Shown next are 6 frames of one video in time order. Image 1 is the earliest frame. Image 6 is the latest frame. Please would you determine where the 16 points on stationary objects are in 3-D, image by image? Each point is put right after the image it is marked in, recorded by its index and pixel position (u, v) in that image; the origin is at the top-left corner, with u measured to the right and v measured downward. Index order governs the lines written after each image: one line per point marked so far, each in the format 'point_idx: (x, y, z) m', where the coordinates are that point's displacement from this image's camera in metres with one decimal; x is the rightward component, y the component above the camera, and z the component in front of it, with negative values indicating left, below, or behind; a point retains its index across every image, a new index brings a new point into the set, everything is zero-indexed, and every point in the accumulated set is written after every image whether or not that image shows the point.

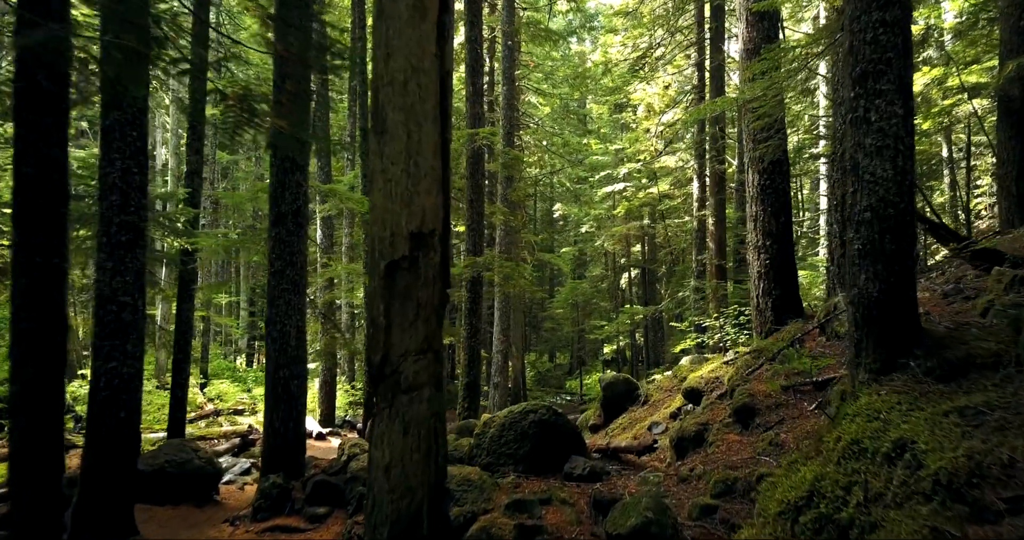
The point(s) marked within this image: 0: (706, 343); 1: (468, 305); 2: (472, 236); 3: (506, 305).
0: (+5.0, -1.9, +14.6) m
1: (-0.9, -0.7, +11.4) m
2: (-0.8, +0.7, +11.7) m
3: (-0.2, -1.1, +17.5) m
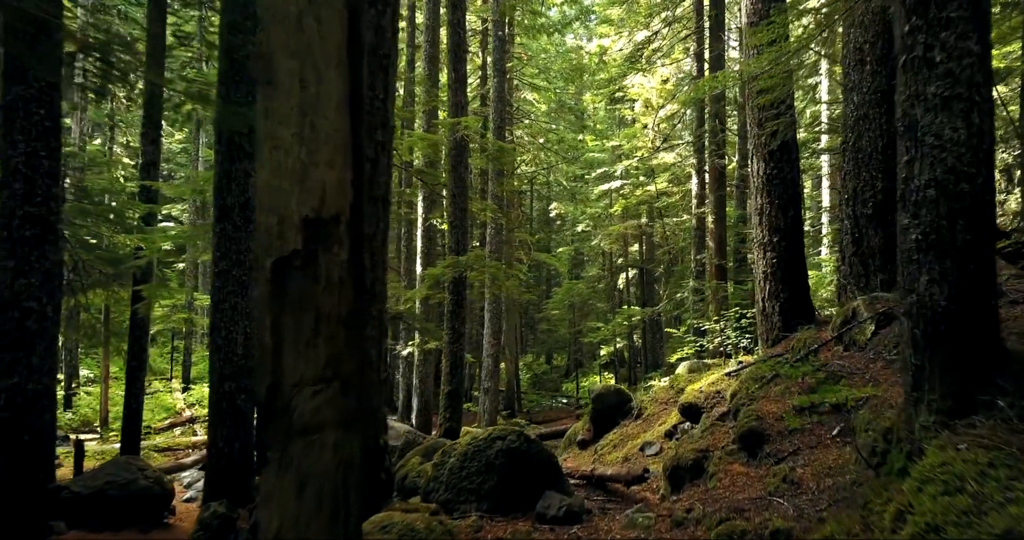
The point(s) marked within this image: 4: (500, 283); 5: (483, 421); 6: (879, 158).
0: (+4.7, -1.9, +13.9) m
1: (-1.2, -0.7, +10.6) m
2: (-1.1, +0.7, +10.9) m
3: (-0.4, -1.1, +16.7) m
4: (-0.3, -0.3, +12.5) m
5: (-0.8, -4.4, +16.7) m
6: (+5.2, +1.6, +8.1) m
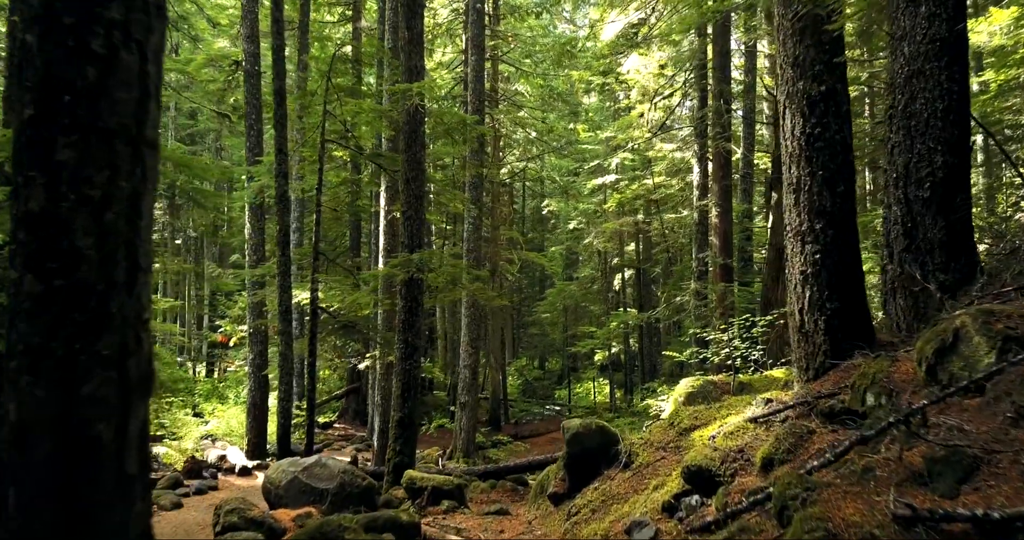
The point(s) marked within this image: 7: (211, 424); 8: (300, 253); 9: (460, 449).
0: (+4.1, -1.9, +12.0) m
1: (-1.7, -0.7, +8.8) m
2: (-1.6, +0.7, +9.1) m
3: (-1.0, -1.1, +14.9) m
4: (-0.8, -0.3, +10.6) m
5: (-1.4, -4.4, +14.8) m
6: (+4.6, +1.6, +6.2) m
7: (-8.4, -4.3, +15.8) m
8: (-4.1, +0.3, +11.1) m
9: (-1.3, -4.6, +14.8) m
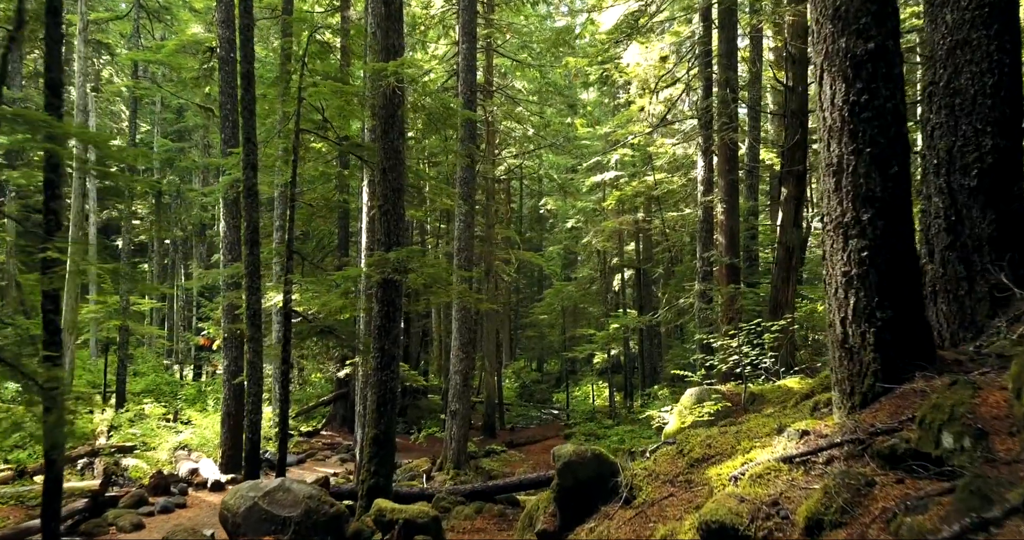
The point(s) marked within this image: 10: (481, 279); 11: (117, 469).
0: (+4.0, -1.9, +11.2) m
1: (-1.9, -0.7, +8.0) m
2: (-1.8, +0.7, +8.3) m
3: (-1.2, -1.1, +14.0) m
4: (-1.0, -0.3, +9.8) m
5: (-1.5, -4.4, +14.0) m
6: (+4.5, +1.6, +5.4) m
7: (-8.5, -4.3, +14.9) m
8: (-4.3, +0.3, +10.2) m
9: (-1.5, -4.6, +13.9) m
10: (-1.0, -0.3, +18.2) m
11: (-8.3, -4.2, +12.0) m
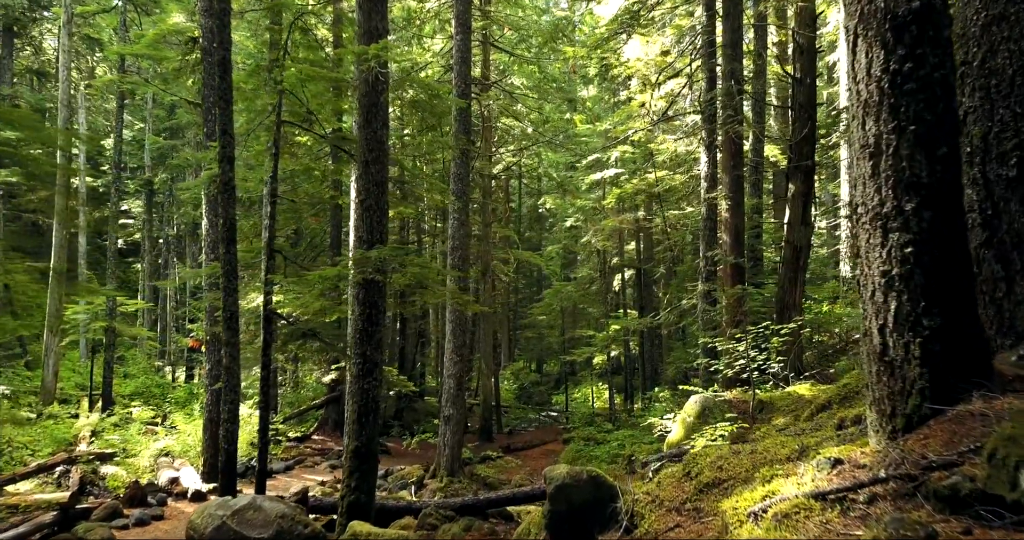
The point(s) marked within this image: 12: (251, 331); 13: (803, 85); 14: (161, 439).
0: (+3.9, -1.9, +10.6) m
1: (-2.0, -0.7, +7.4) m
2: (-1.9, +0.7, +7.7) m
3: (-1.3, -1.1, +13.5) m
4: (-1.1, -0.3, +9.2) m
5: (-1.6, -4.4, +13.4) m
6: (+4.4, +1.6, +4.8) m
7: (-8.7, -4.3, +14.4) m
8: (-4.4, +0.3, +9.7) m
9: (-1.6, -4.6, +13.4) m
10: (-1.1, -0.3, +17.6) m
11: (-8.4, -4.2, +11.5) m
12: (-5.4, -1.3, +11.8) m
13: (+5.5, +3.5, +10.7) m
14: (-9.0, -4.3, +14.7) m
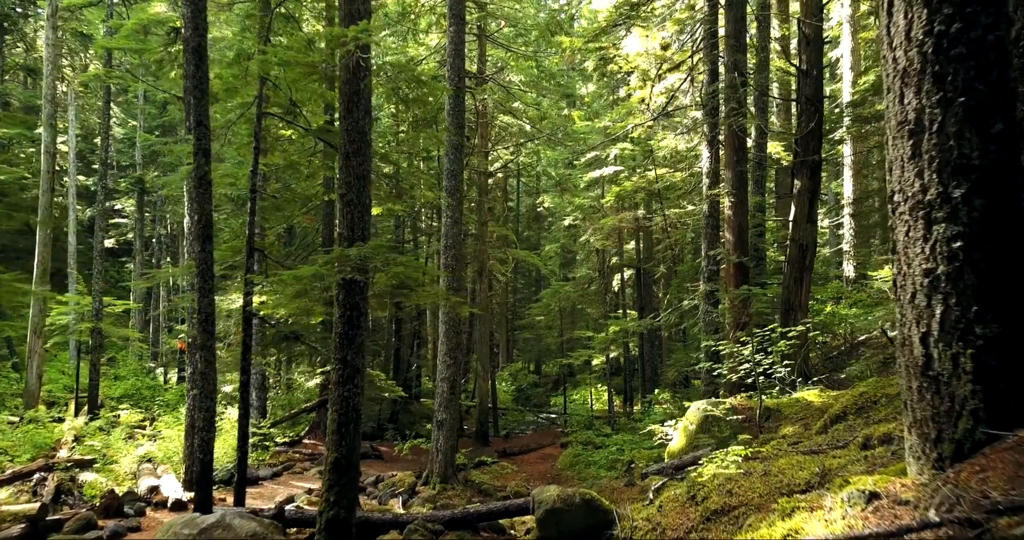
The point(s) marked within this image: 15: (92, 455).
0: (+3.8, -1.8, +10.2) m
1: (-2.1, -0.7, +6.9) m
2: (-2.0, +0.7, +7.2) m
3: (-1.4, -1.1, +13.0) m
4: (-1.2, -0.3, +8.8) m
5: (-1.8, -4.4, +13.0) m
6: (+4.3, +1.6, +4.4) m
7: (-8.8, -4.3, +13.9) m
8: (-4.5, +0.3, +9.2) m
9: (-1.7, -4.6, +12.9) m
10: (-1.2, -0.3, +17.1) m
11: (-8.5, -4.2, +11.0) m
12: (-5.5, -1.2, +11.3) m
13: (+5.4, +3.5, +10.3) m
14: (-9.1, -4.3, +14.2) m
15: (-9.6, -4.2, +13.1) m
